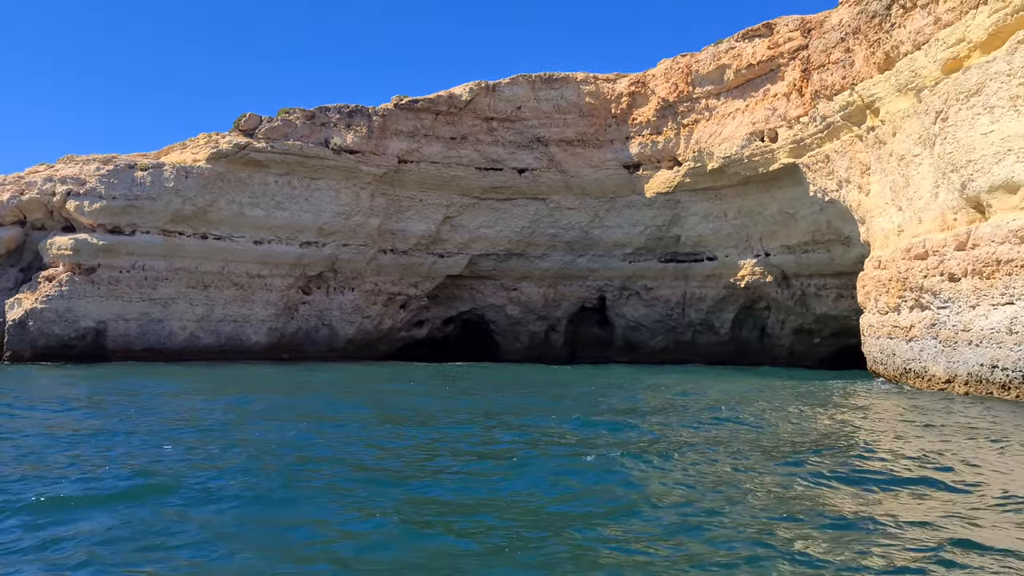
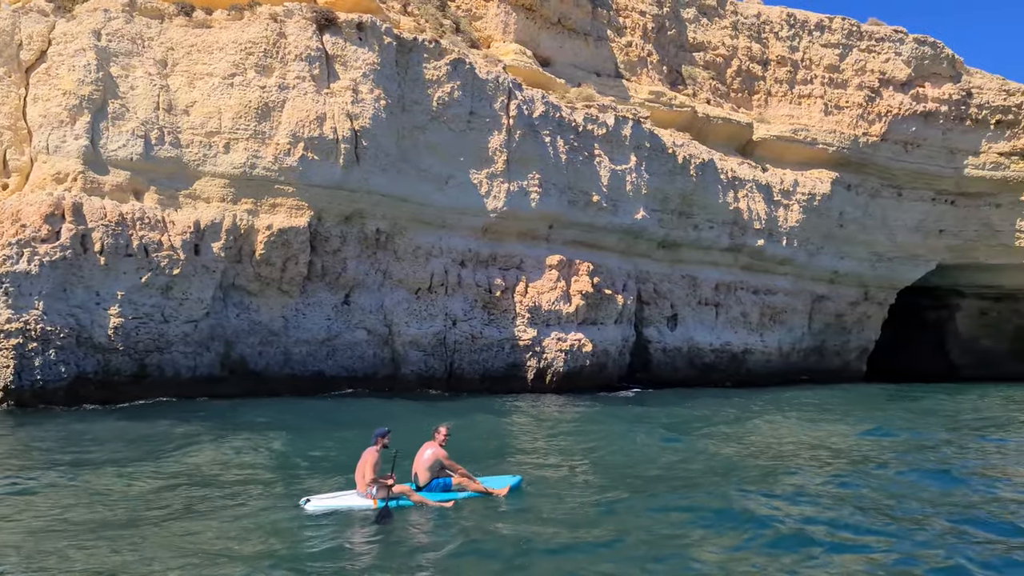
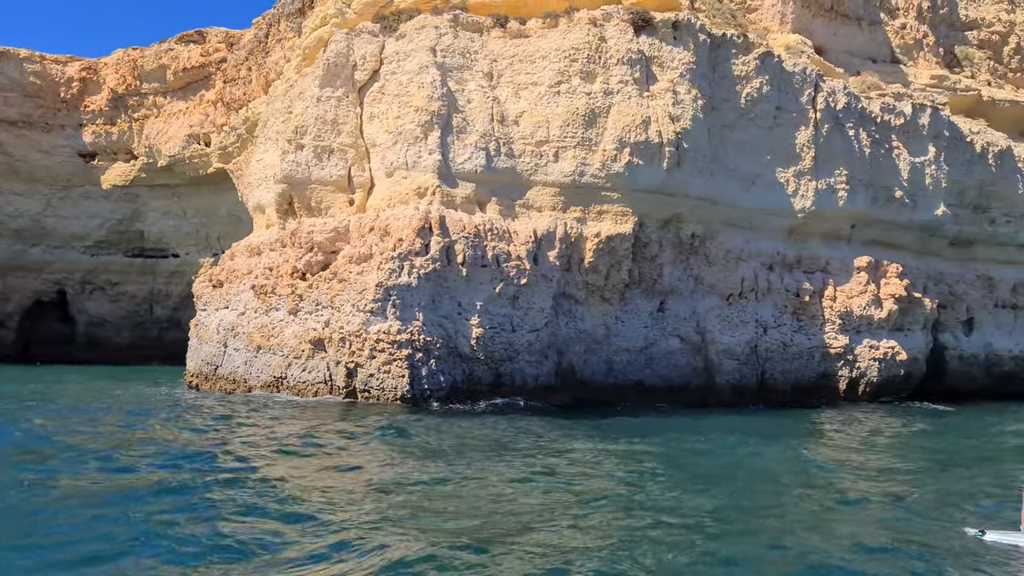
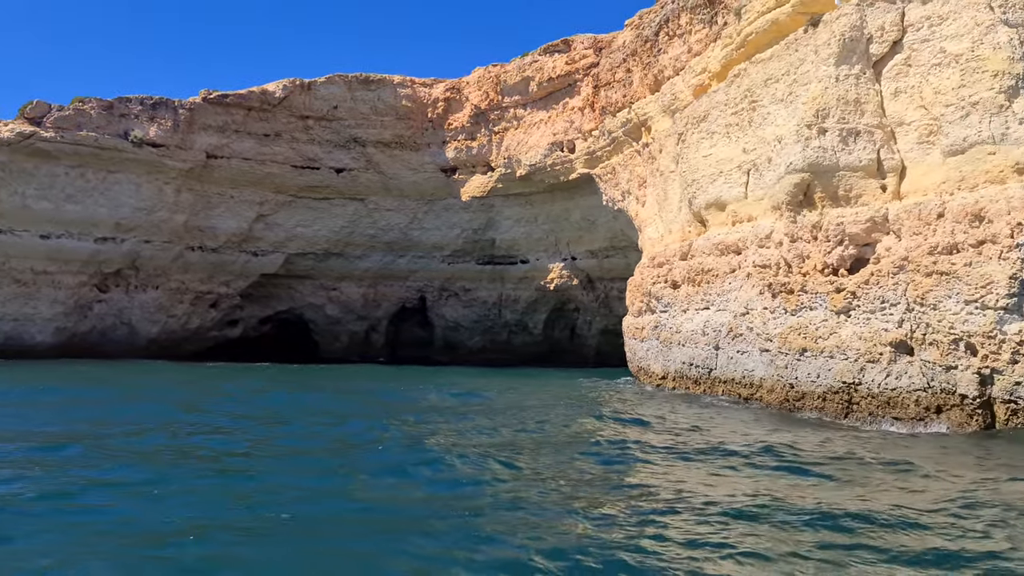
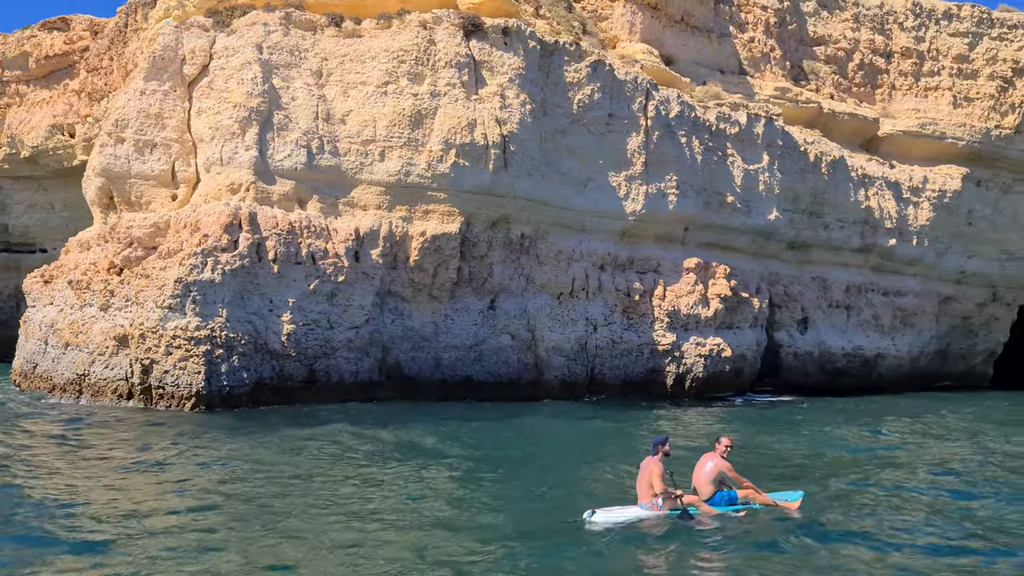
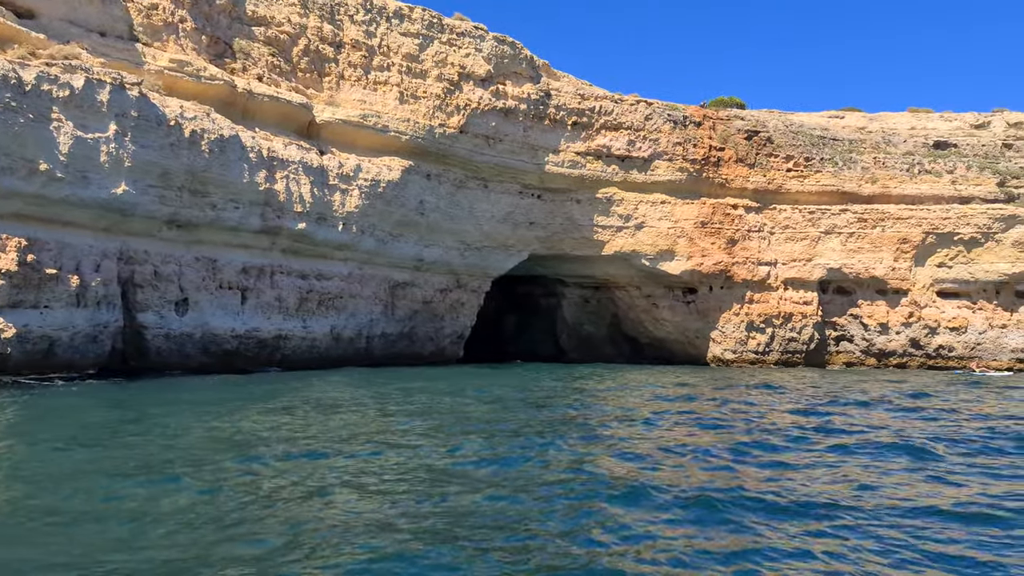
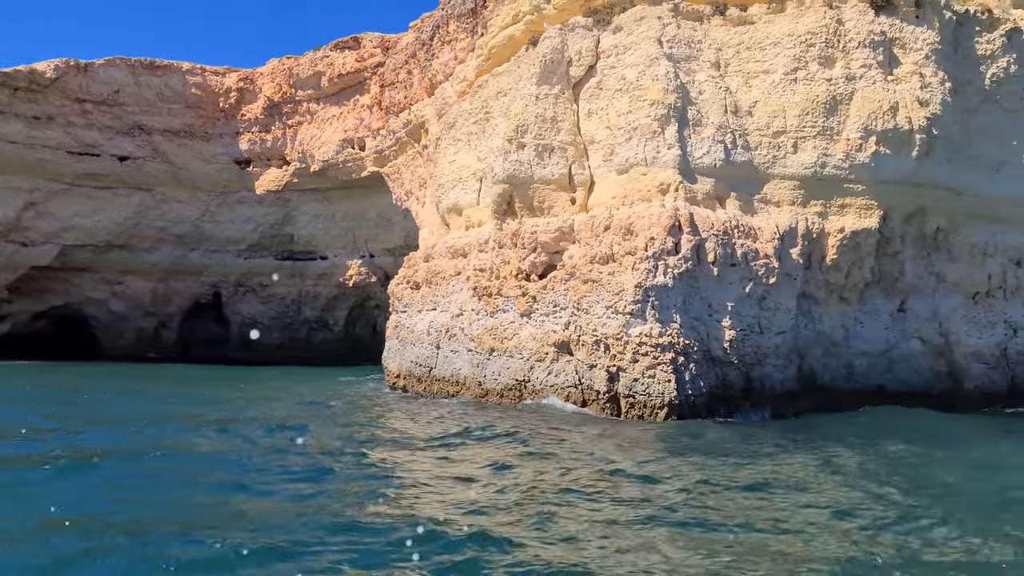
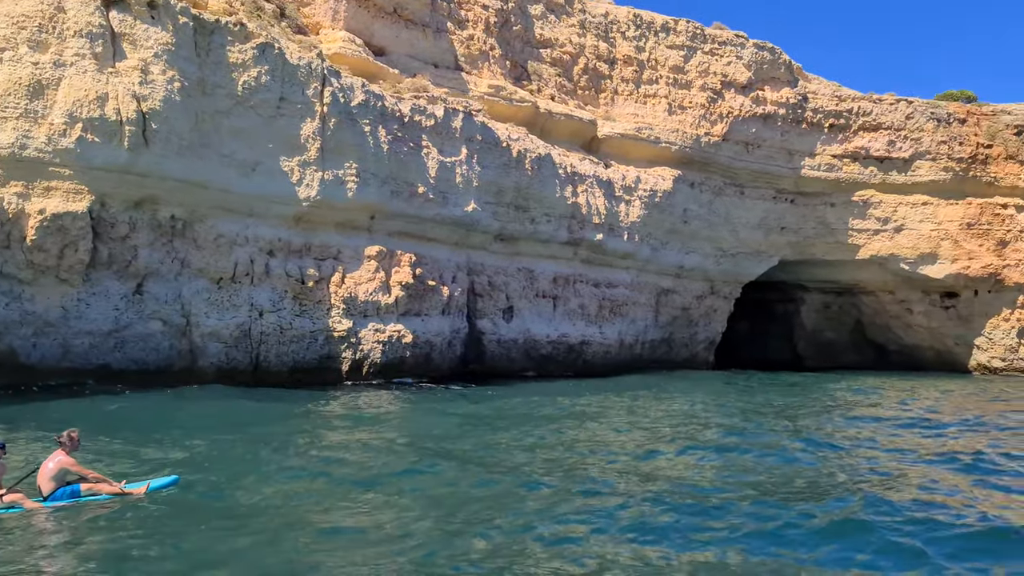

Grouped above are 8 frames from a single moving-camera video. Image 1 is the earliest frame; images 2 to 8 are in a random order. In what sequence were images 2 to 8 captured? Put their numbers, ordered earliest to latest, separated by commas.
4, 7, 3, 5, 2, 8, 6
